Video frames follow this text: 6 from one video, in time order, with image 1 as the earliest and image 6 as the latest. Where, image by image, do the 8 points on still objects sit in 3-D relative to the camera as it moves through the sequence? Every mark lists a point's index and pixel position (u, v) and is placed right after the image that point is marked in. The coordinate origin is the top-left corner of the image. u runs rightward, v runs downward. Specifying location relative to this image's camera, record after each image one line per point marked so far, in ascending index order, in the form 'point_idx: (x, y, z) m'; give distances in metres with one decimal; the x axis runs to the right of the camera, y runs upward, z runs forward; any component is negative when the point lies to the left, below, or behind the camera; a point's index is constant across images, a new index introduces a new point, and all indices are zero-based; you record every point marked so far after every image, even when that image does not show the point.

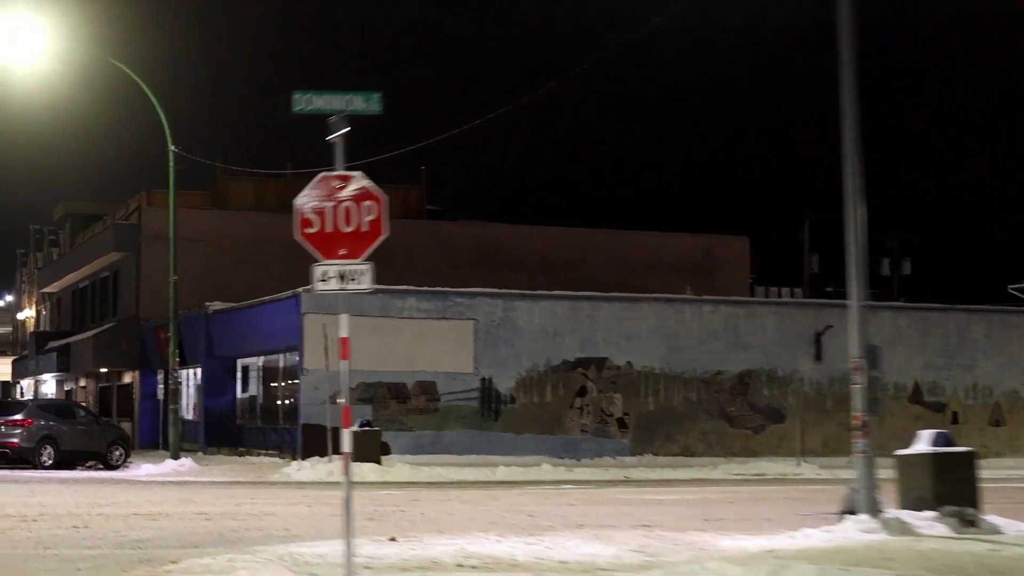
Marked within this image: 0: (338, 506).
0: (-1.7, -2.1, +16.2) m
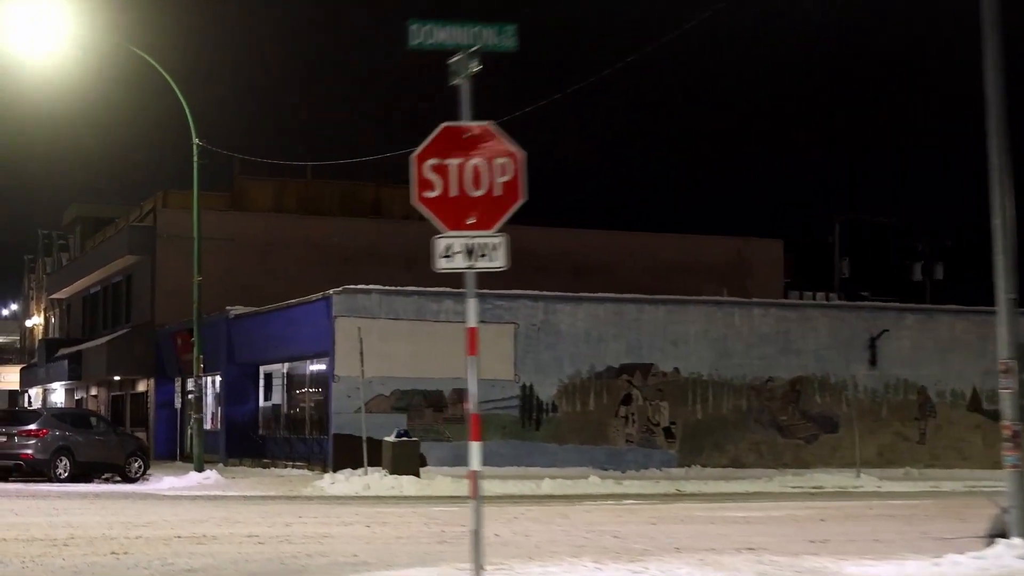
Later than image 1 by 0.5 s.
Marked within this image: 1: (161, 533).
0: (-1.0, -2.1, +14.5) m
1: (-2.9, -2.0, +13.9) m
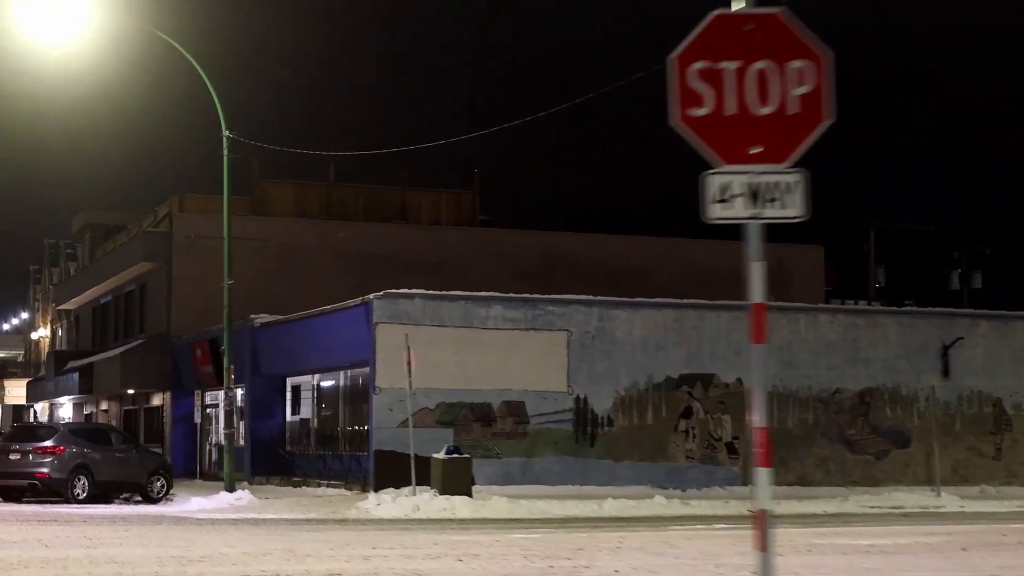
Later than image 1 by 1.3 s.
0: (-0.1, -2.0, +12.4) m
1: (-2.0, -2.0, +11.8) m
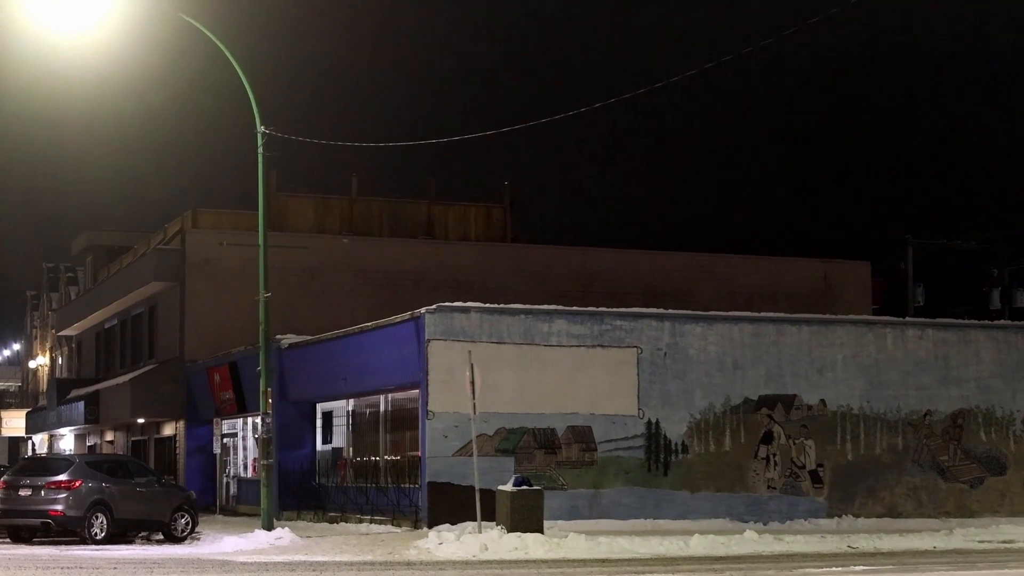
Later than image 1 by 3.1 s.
0: (+0.9, -1.9, +9.7) m
1: (-1.0, -1.9, +9.1) m
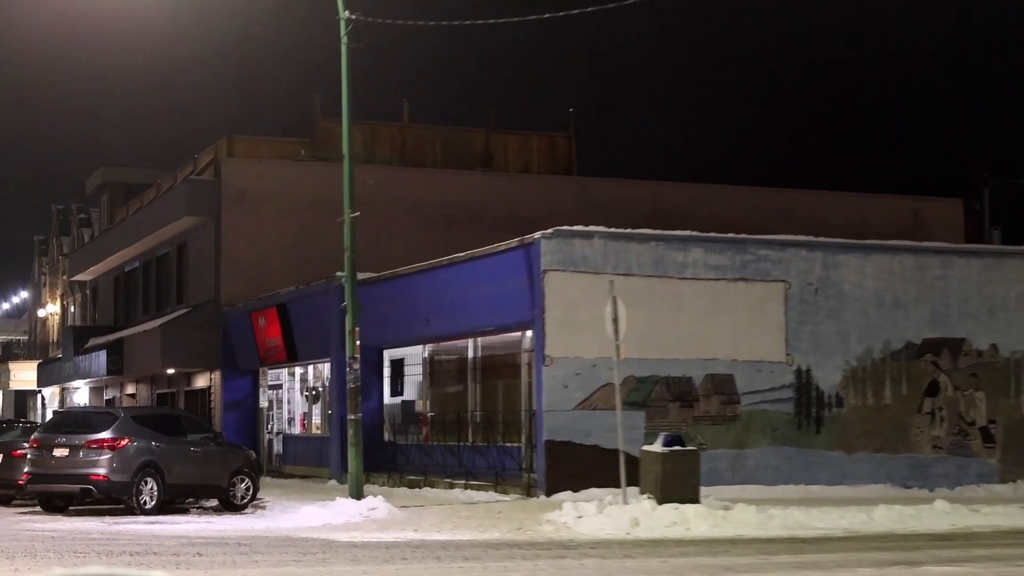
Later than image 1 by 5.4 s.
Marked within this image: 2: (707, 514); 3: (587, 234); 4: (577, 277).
0: (+2.5, -1.4, +5.9) m
1: (+0.5, -1.3, +5.3) m
2: (+1.9, -2.2, +16.5) m
3: (+0.9, +0.6, +19.4) m
4: (+0.8, +0.1, +19.3) m
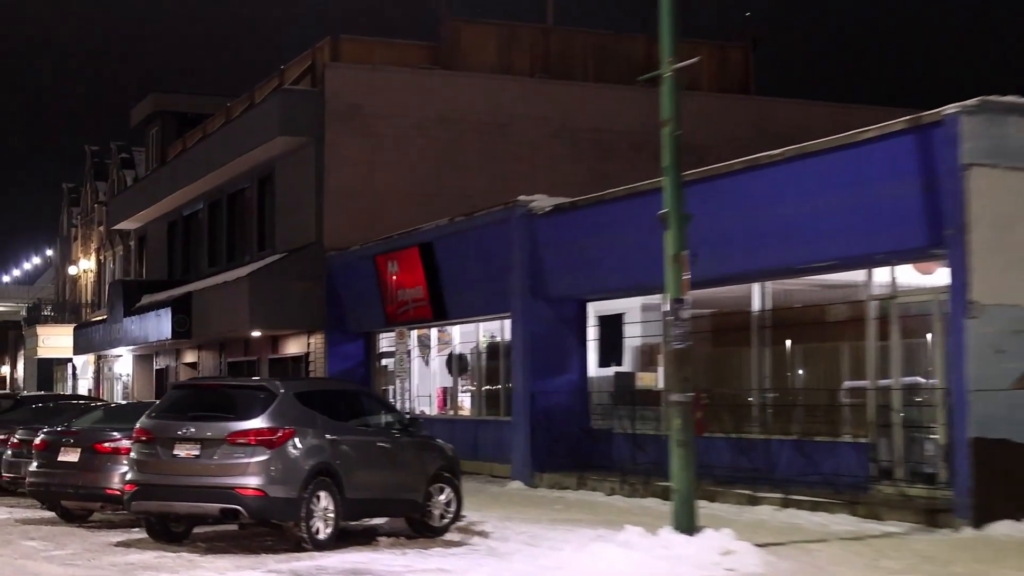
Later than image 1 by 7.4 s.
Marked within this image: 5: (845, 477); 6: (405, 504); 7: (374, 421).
0: (+5.3, -0.9, -1.3) m
1: (+3.3, -0.9, -2.0) m
2: (+4.7, -1.6, +9.3) m
3: (+3.7, +1.3, +12.2) m
4: (+3.6, +0.8, +12.1) m
5: (+2.6, -1.6, +14.1) m
6: (-0.9, -1.7, +13.4) m
7: (-1.1, -1.1, +13.6) m
